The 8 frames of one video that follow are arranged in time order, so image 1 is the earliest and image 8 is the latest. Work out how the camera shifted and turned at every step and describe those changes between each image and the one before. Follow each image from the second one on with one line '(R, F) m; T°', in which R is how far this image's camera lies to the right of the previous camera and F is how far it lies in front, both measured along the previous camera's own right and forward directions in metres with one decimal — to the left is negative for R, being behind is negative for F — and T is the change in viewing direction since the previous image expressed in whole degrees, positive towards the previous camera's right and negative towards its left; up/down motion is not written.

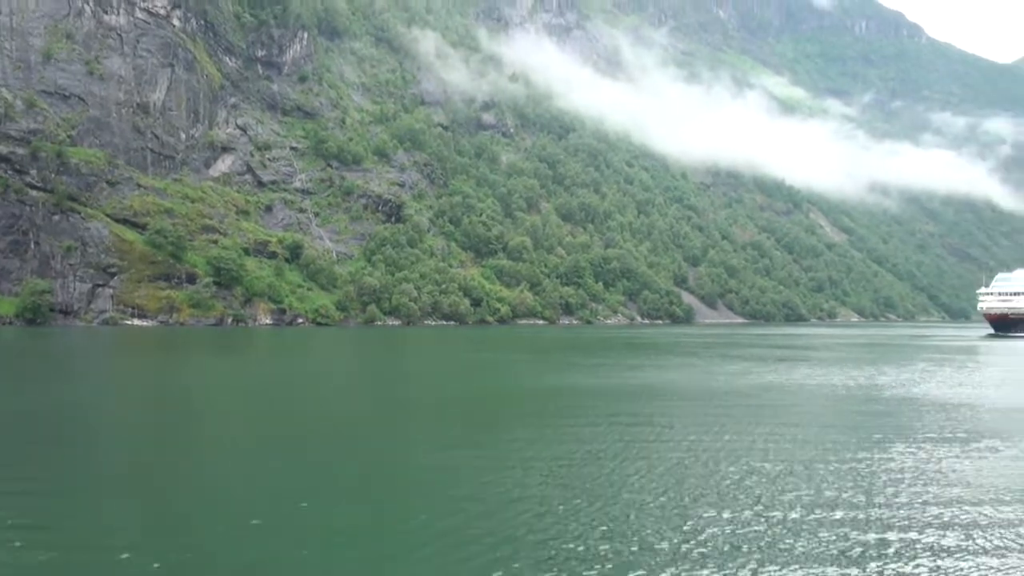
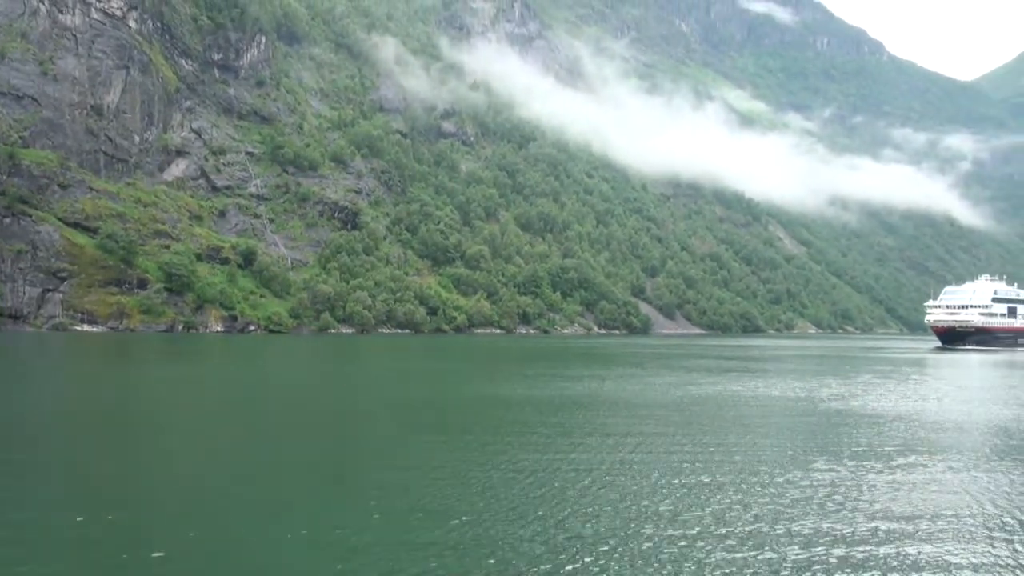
(+1.9, +2.2) m; +2°
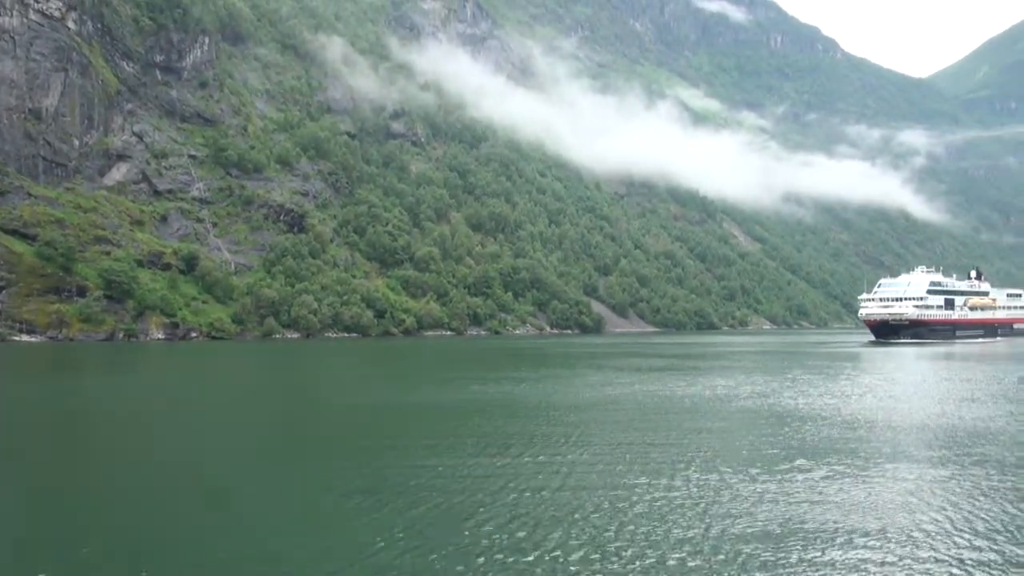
(+3.8, +4.3) m; +2°
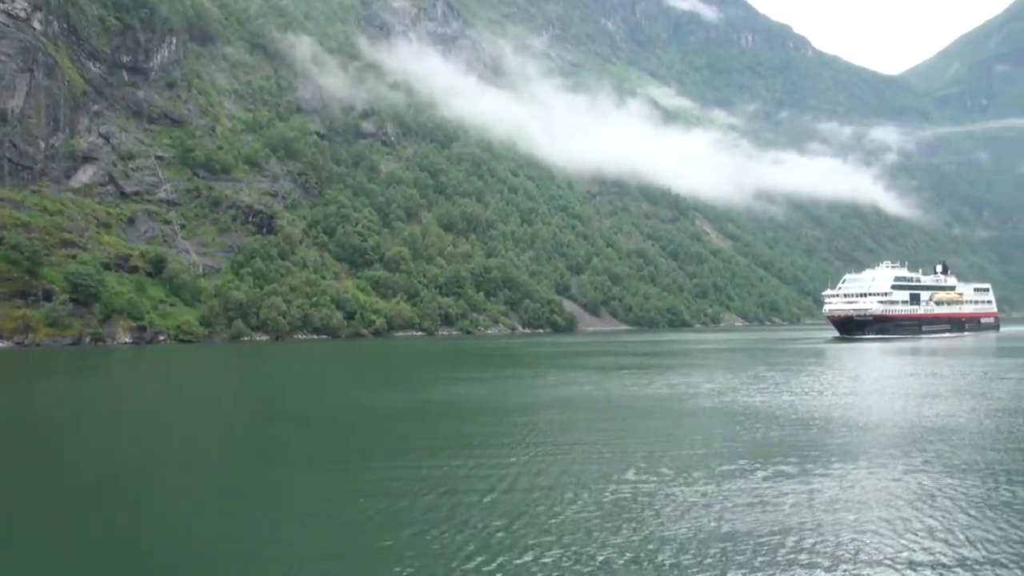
(+1.3, +1.5) m; +1°
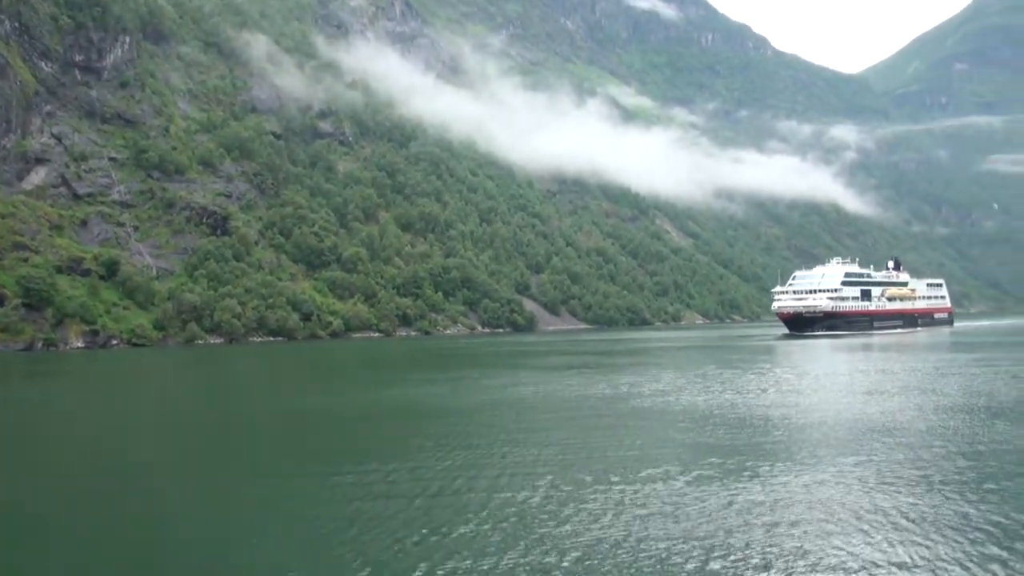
(+1.5, +1.8) m; +2°
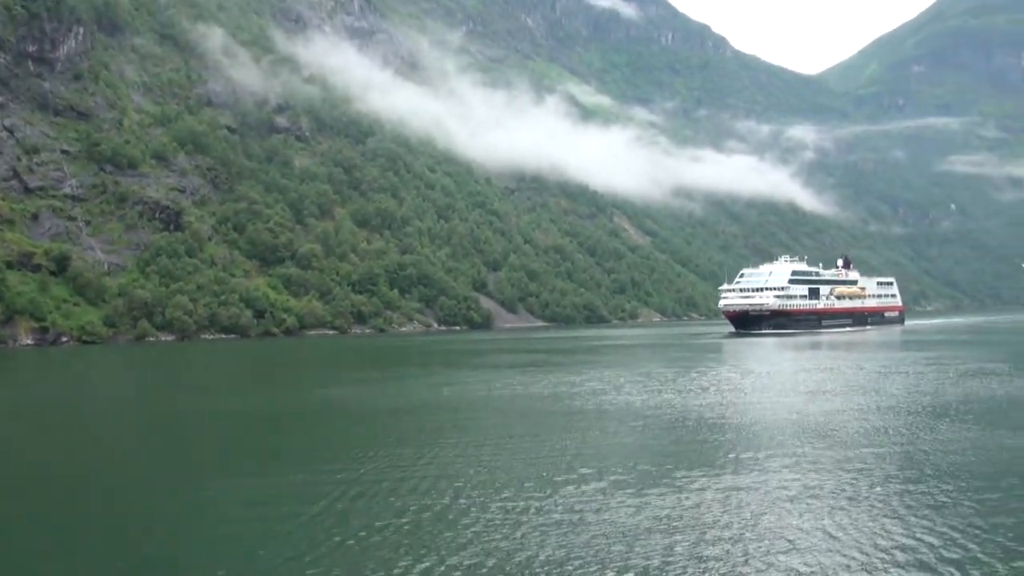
(+1.3, +1.4) m; +2°
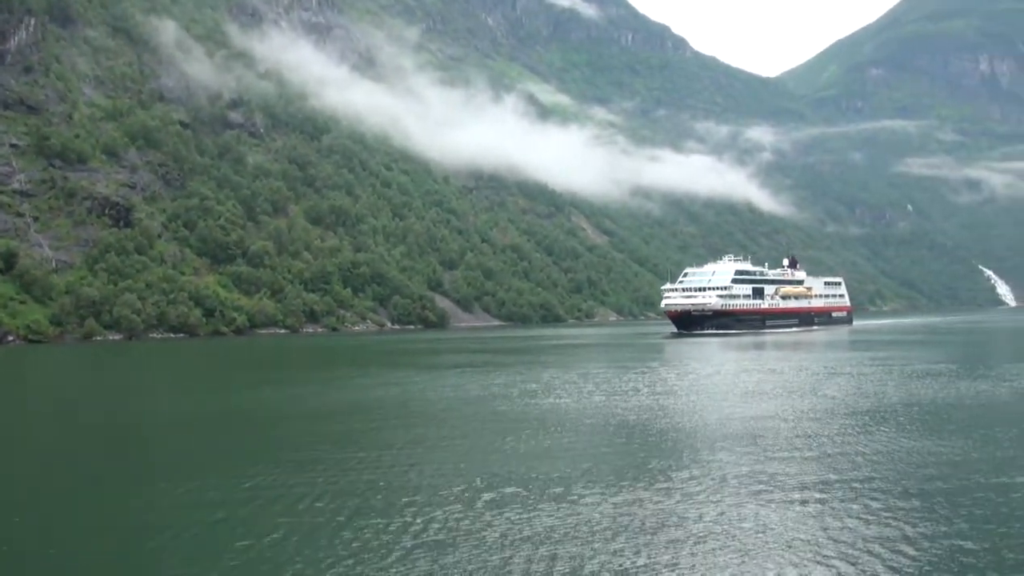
(+1.8, +2.0) m; +2°
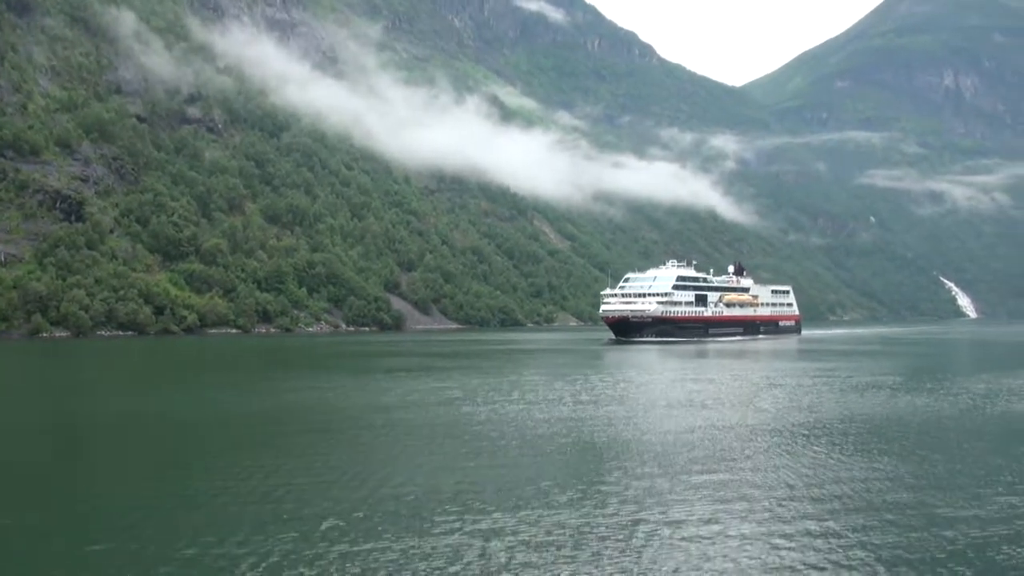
(+2.2, +2.4) m; +2°
